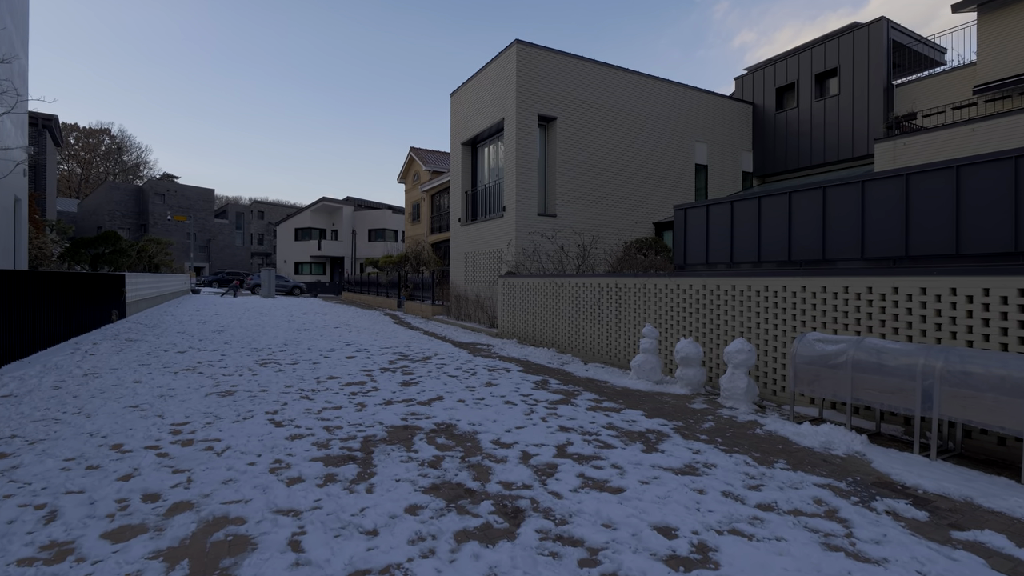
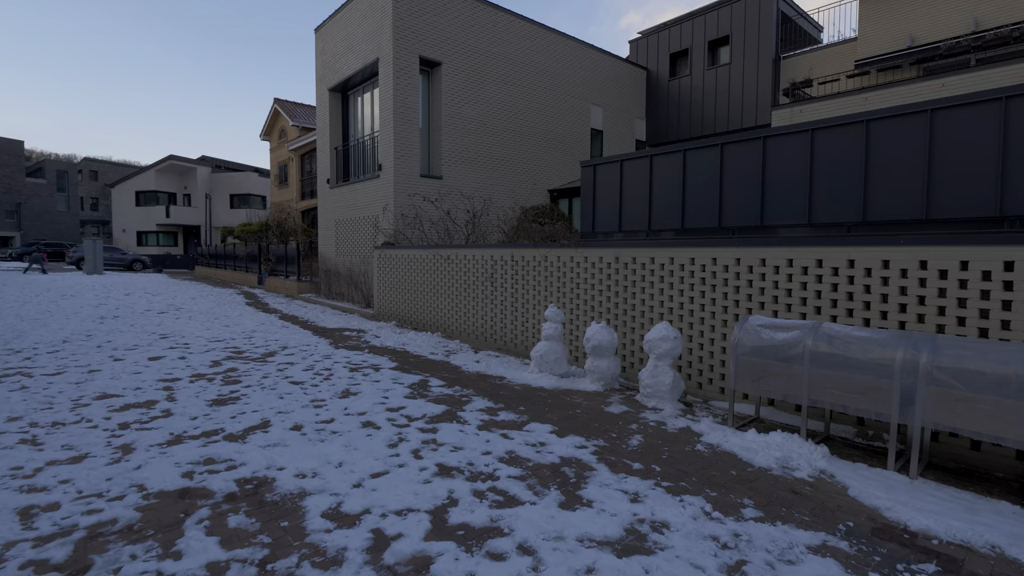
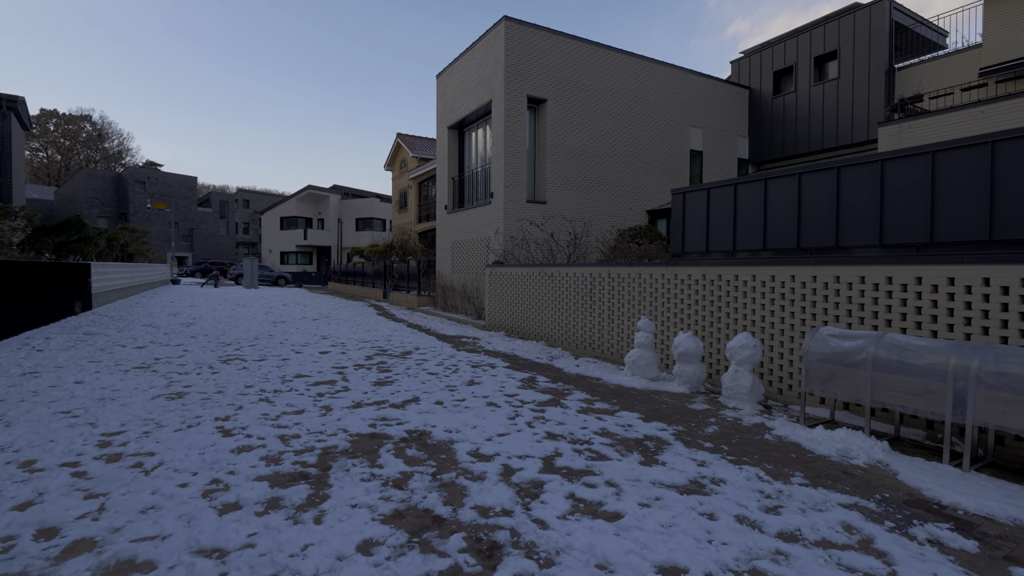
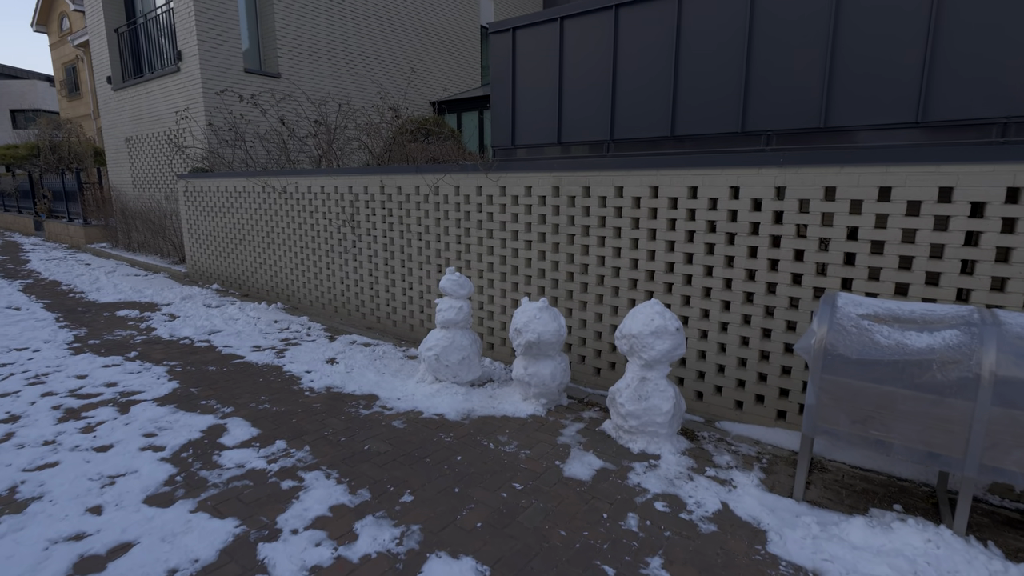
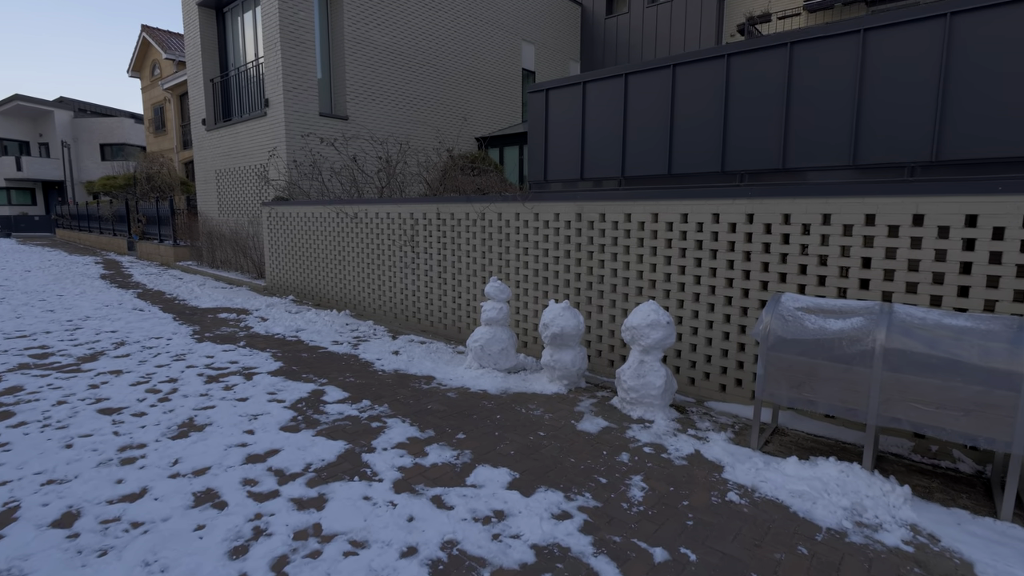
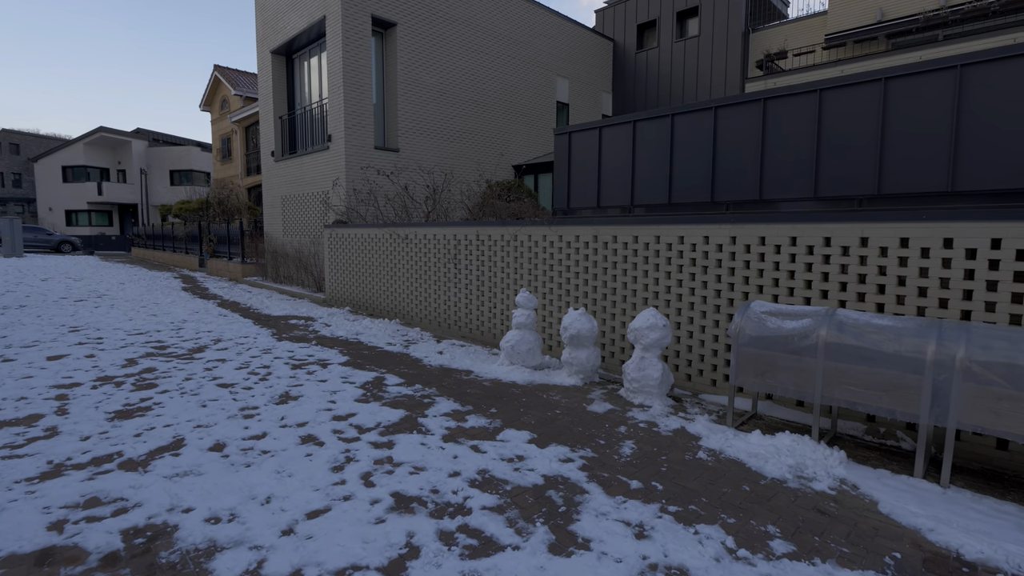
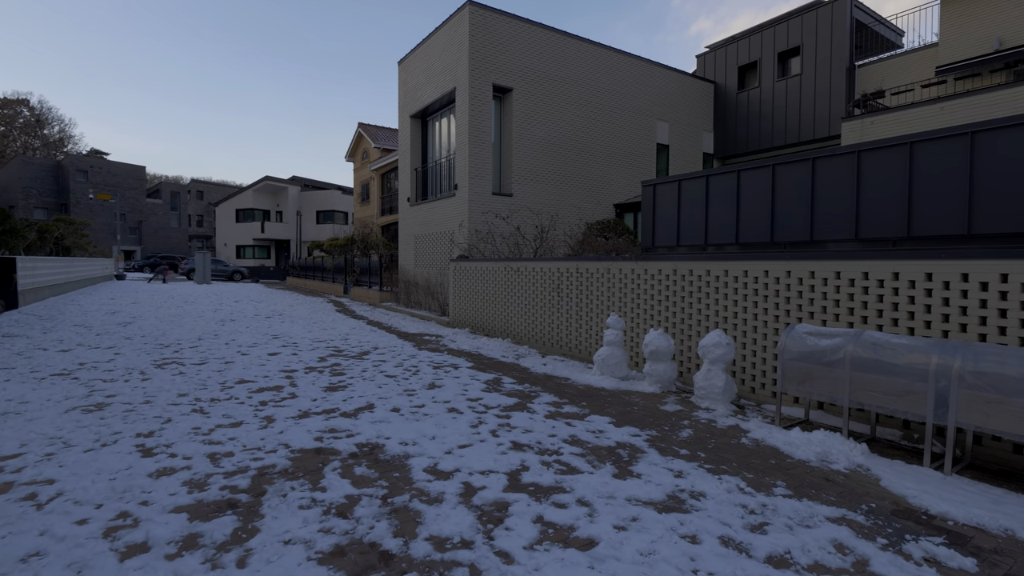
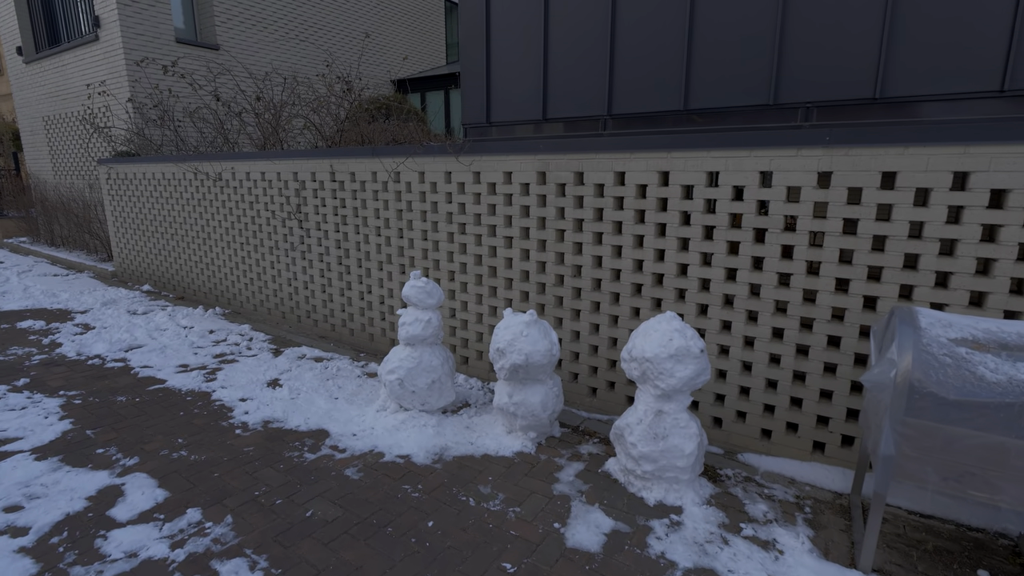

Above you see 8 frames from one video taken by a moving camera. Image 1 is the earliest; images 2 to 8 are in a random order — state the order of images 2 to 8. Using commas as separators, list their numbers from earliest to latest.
3, 7, 2, 6, 5, 4, 8
